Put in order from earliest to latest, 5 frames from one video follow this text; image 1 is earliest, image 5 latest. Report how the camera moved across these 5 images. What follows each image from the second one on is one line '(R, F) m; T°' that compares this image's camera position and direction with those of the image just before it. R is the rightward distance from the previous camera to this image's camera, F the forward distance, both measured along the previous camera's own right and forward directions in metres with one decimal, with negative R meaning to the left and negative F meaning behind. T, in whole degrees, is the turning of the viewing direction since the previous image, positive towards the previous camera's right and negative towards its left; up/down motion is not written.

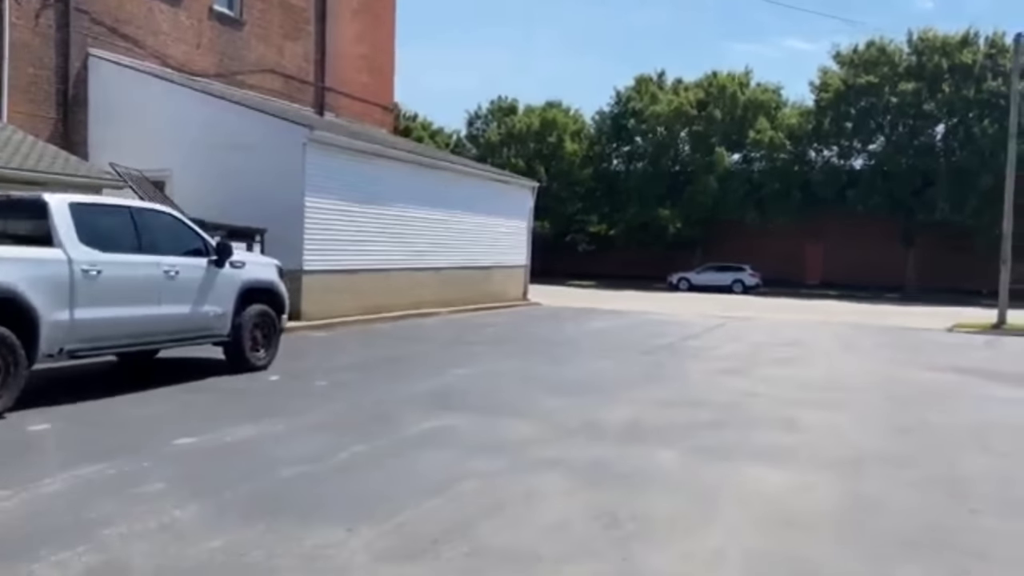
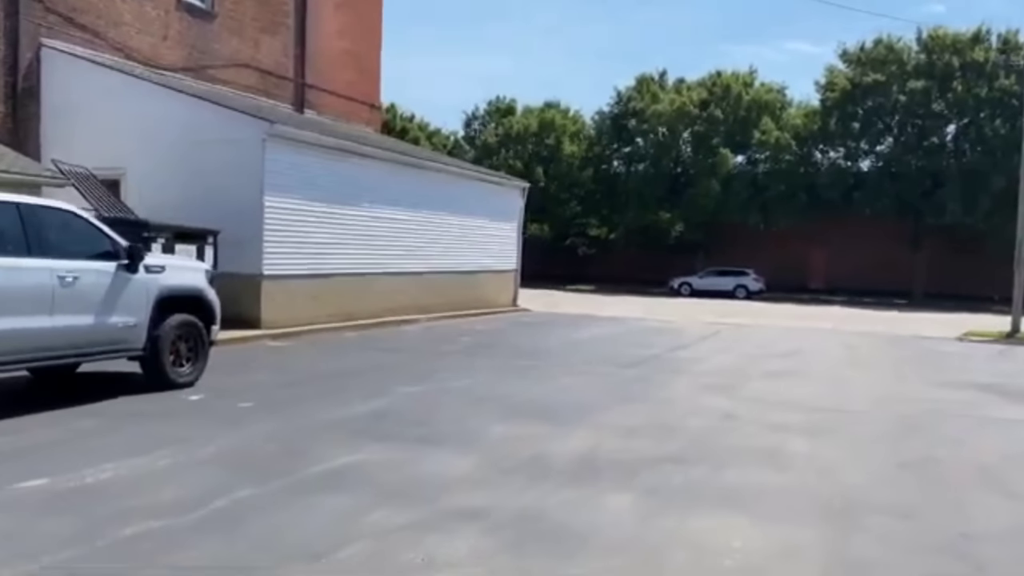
(+0.7, +1.3) m; -1°
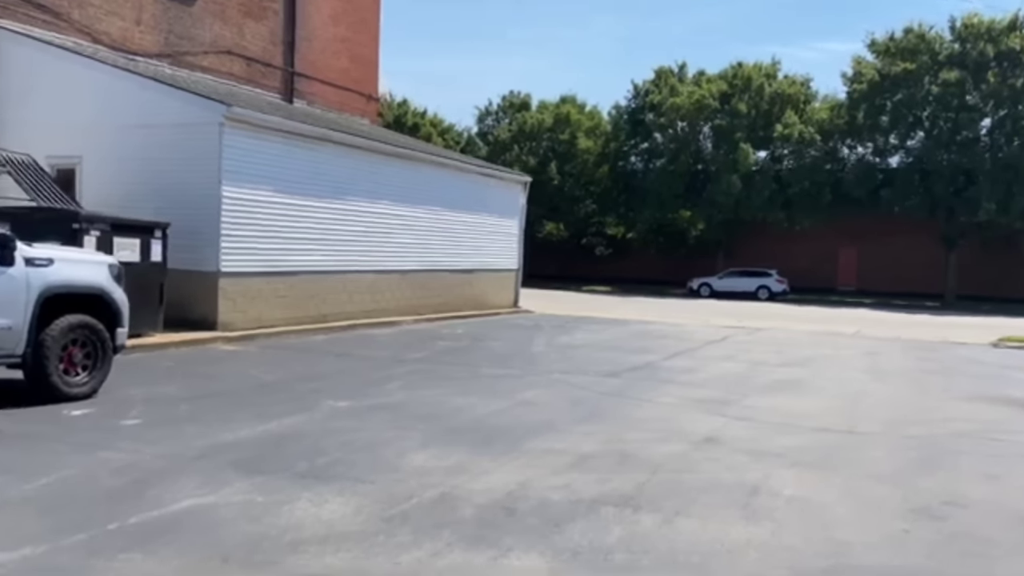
(+0.9, +1.6) m; -2°
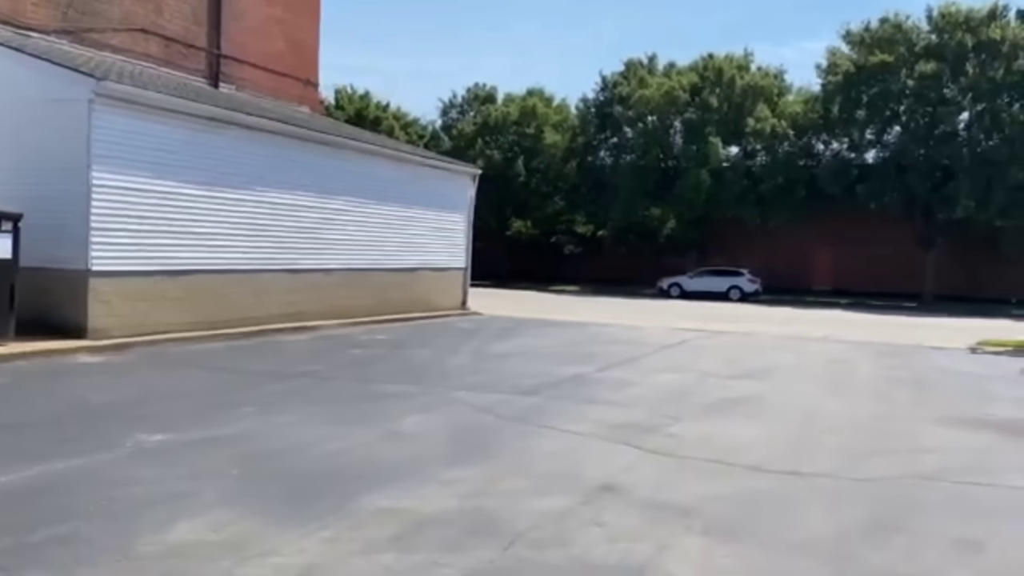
(+1.1, +2.0) m; +1°
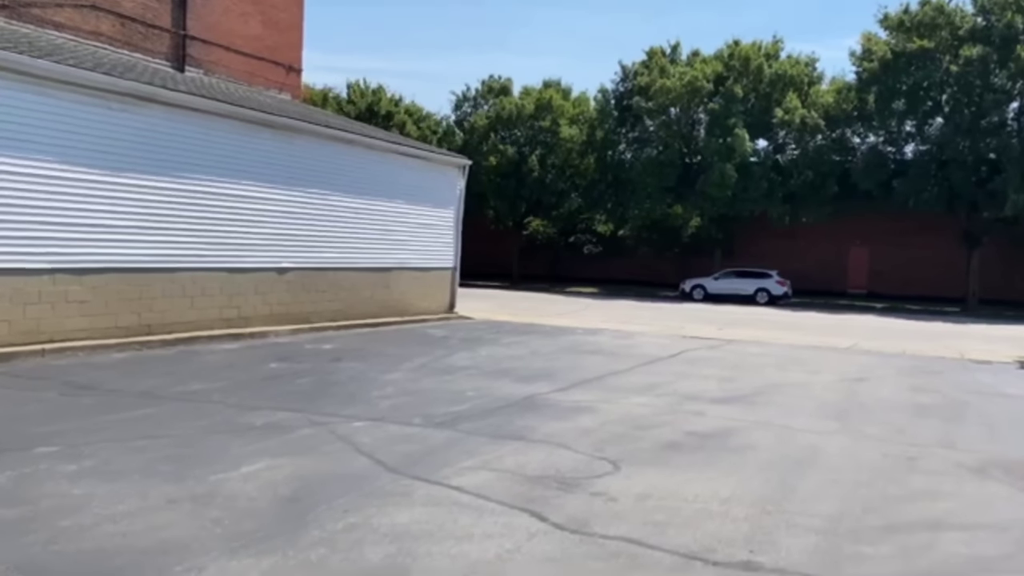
(+1.3, +2.3) m; -3°
